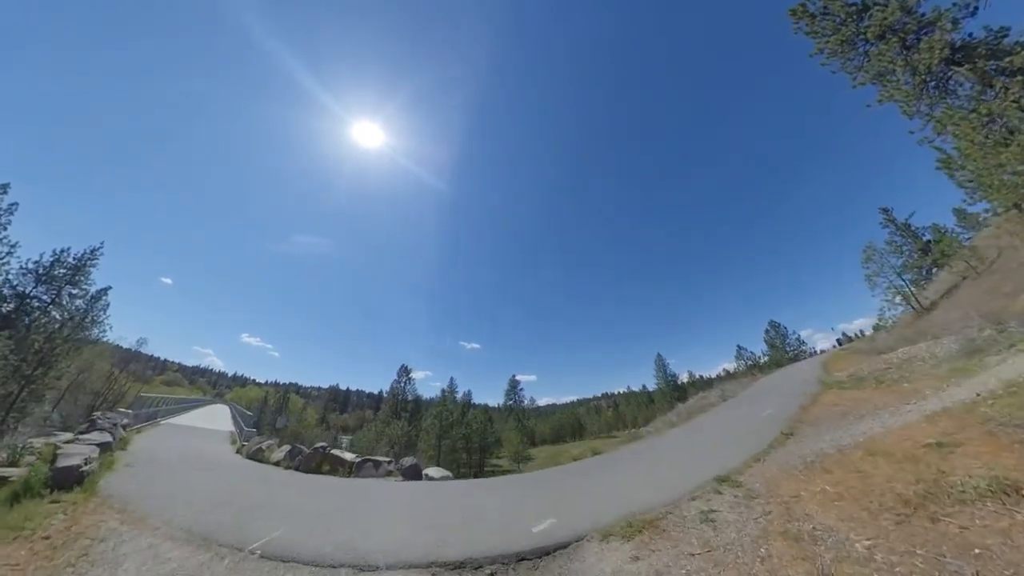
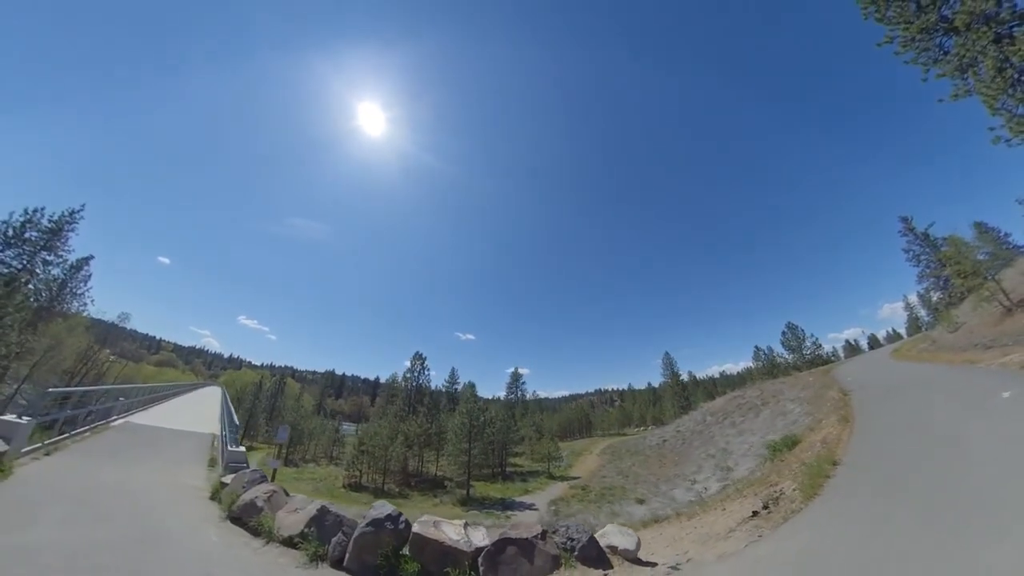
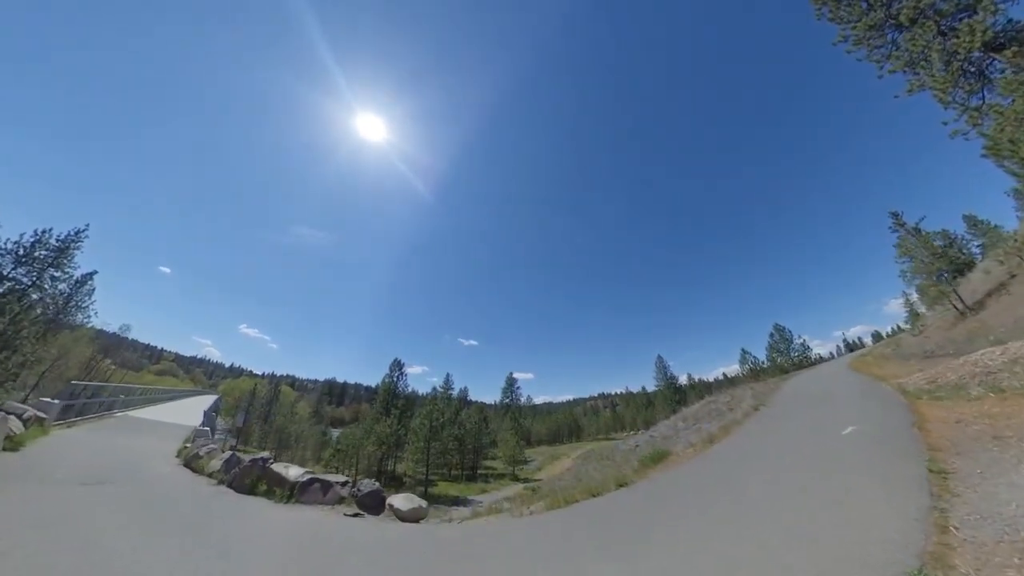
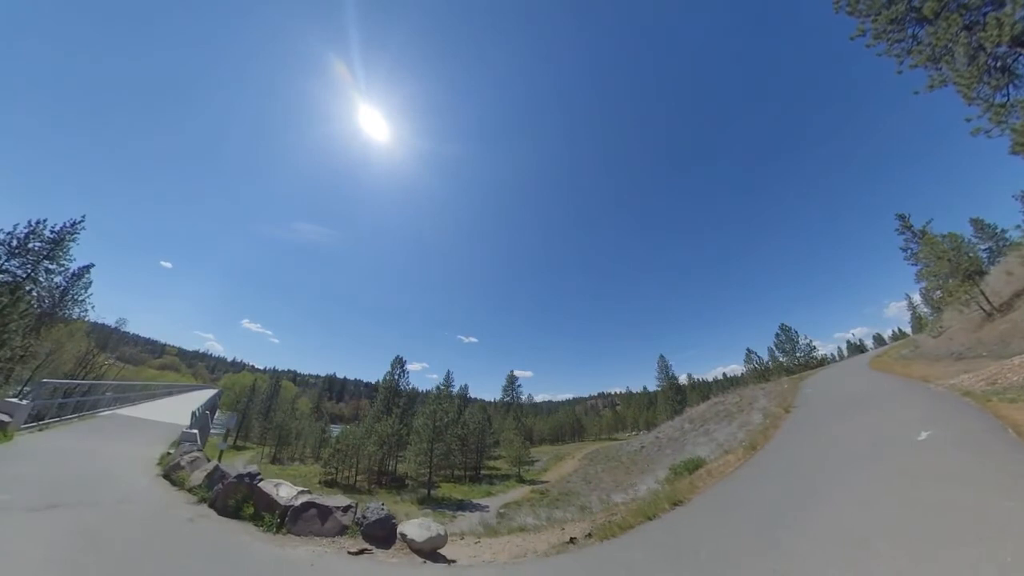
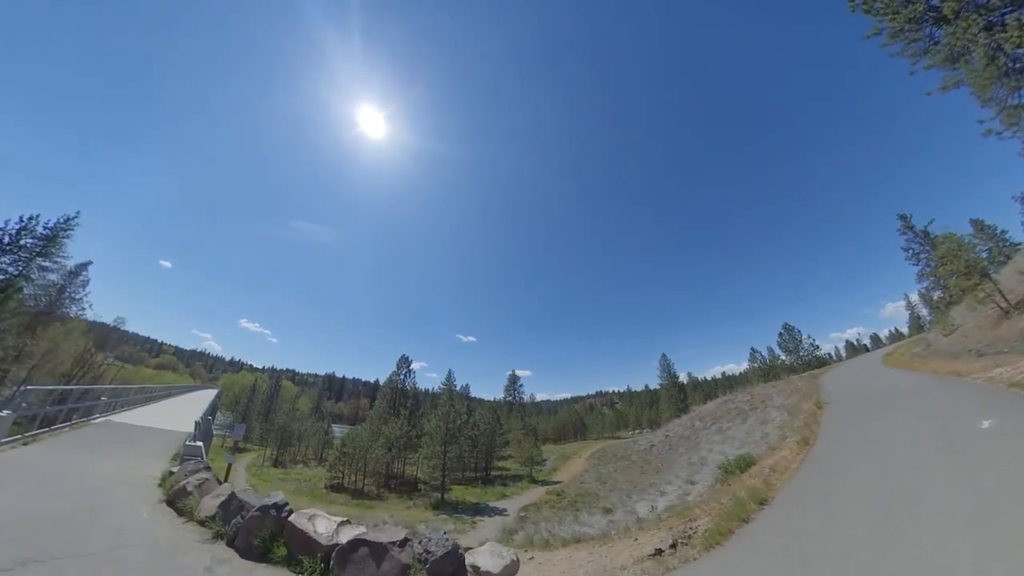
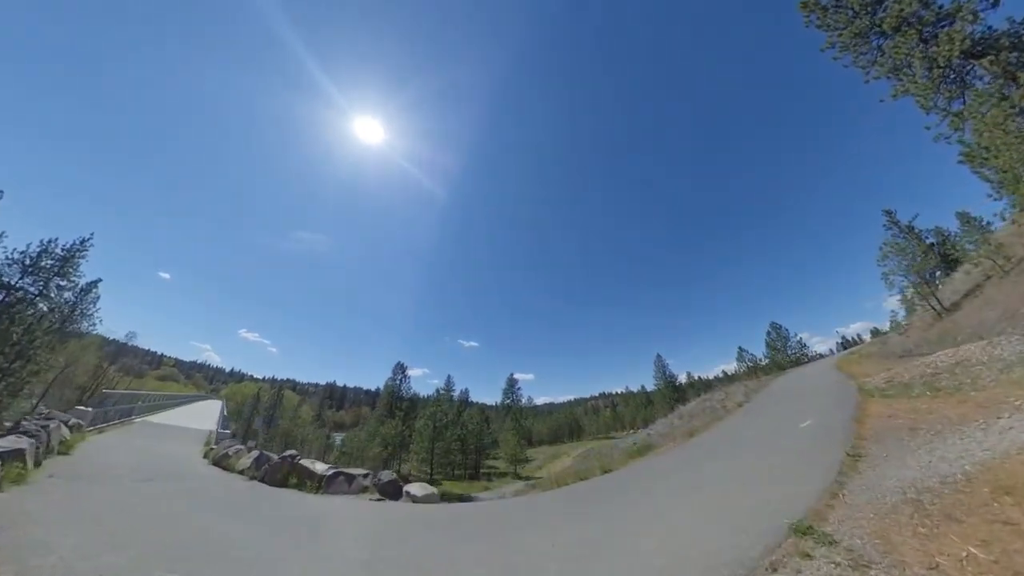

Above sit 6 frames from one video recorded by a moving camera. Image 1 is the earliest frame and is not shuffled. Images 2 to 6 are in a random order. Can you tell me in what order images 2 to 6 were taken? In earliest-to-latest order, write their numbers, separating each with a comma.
6, 3, 4, 5, 2
